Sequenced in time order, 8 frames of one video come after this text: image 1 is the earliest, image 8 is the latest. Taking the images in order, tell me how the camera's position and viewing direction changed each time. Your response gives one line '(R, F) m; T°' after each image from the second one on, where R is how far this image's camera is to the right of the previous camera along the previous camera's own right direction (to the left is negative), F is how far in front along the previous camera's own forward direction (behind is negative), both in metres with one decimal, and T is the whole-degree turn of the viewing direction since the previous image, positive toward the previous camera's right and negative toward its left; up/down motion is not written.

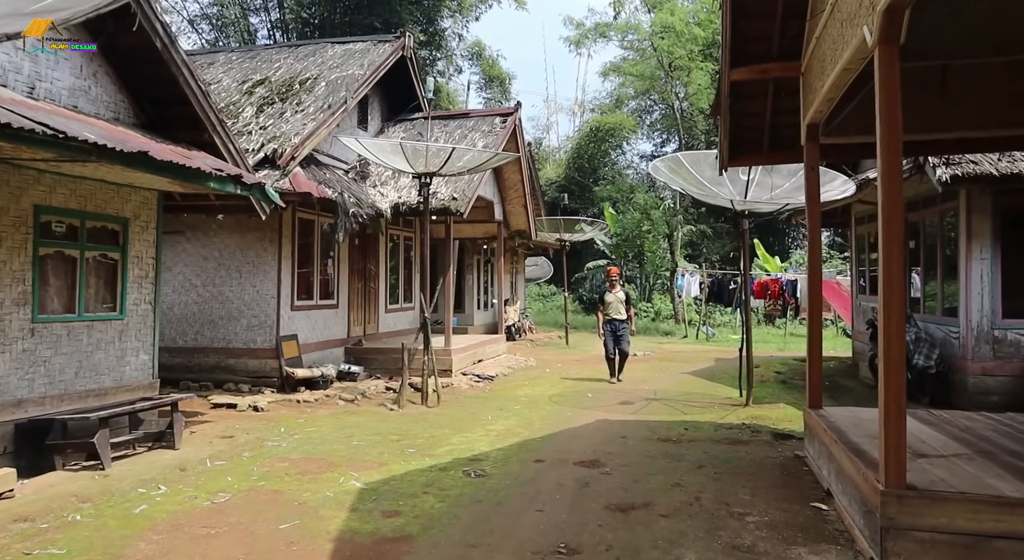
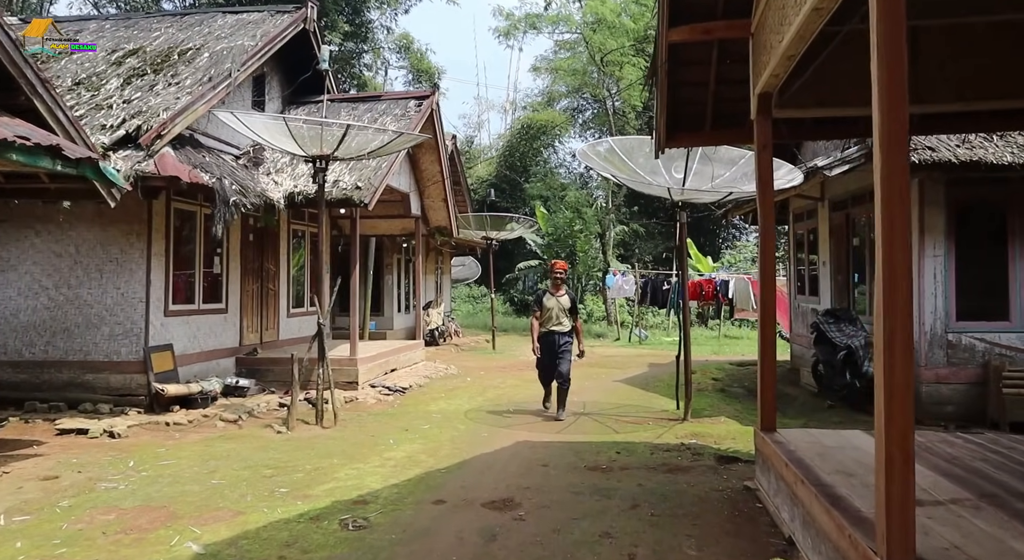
(+0.3, +1.1) m; +5°
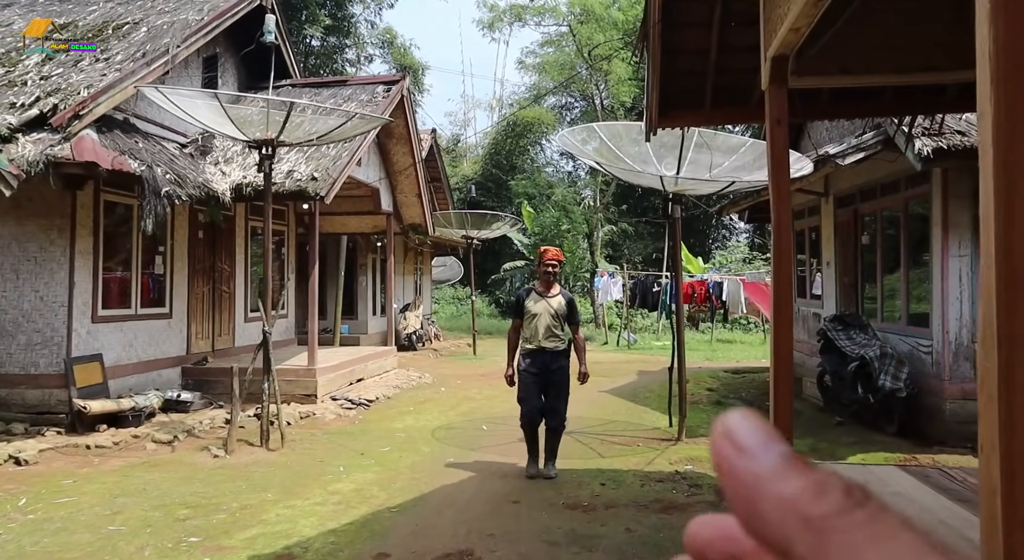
(+0.2, +1.0) m; +1°
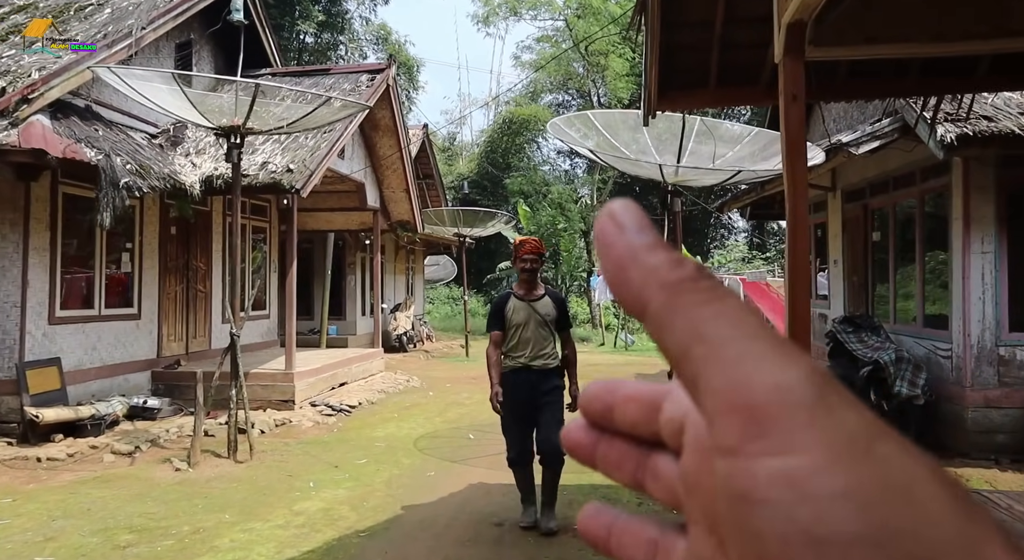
(+0.1, +0.5) m; 0°
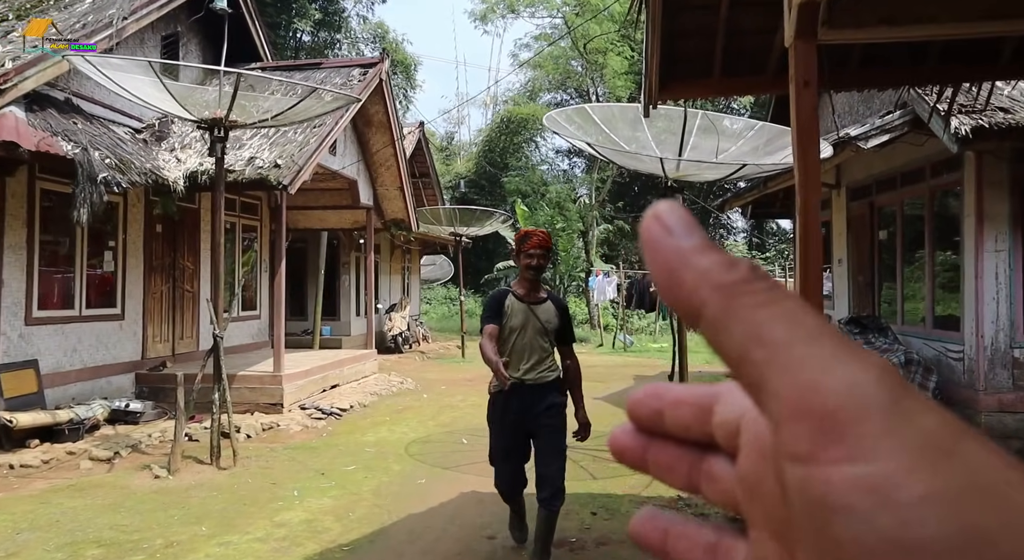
(0.0, +0.3) m; 0°
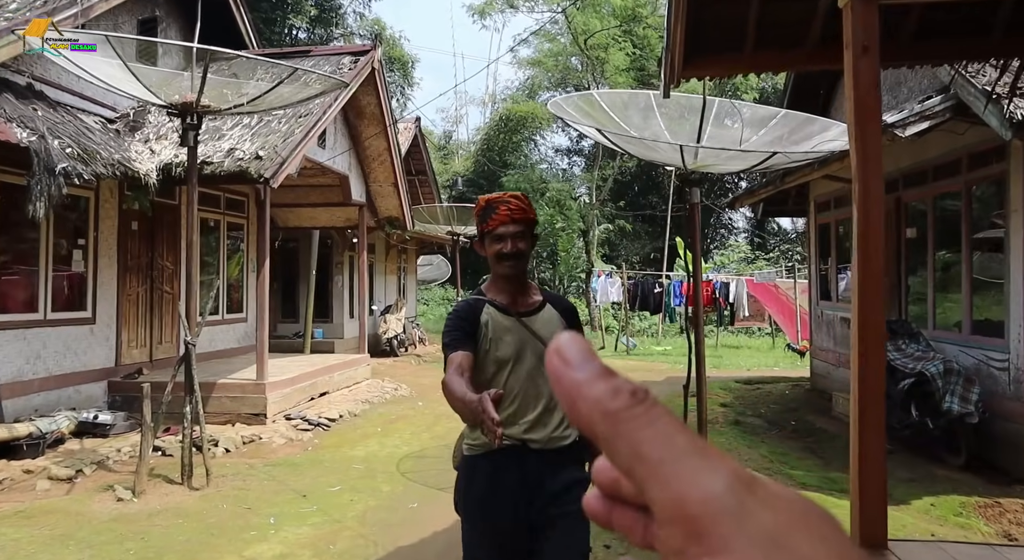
(0.0, +0.6) m; 0°
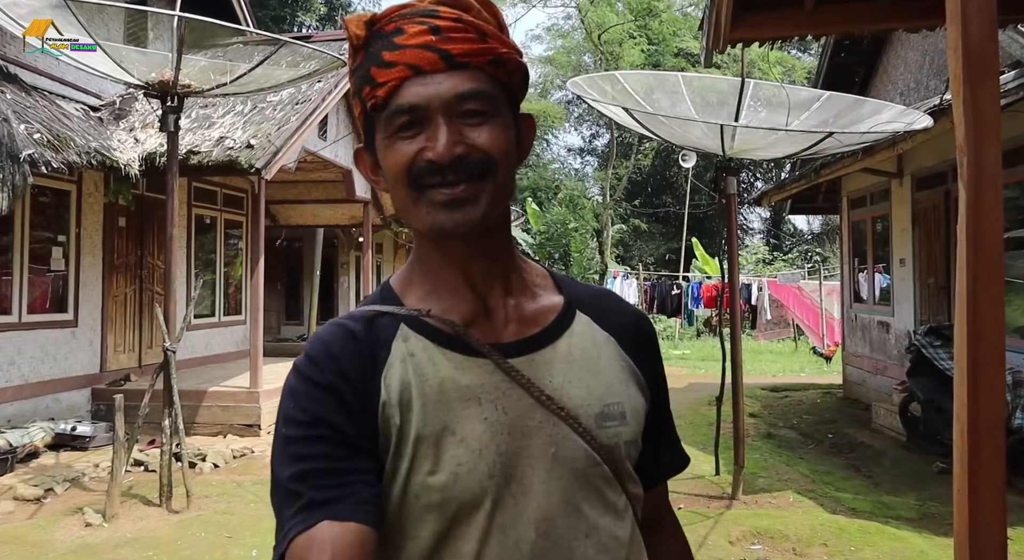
(0.0, +0.6) m; -1°
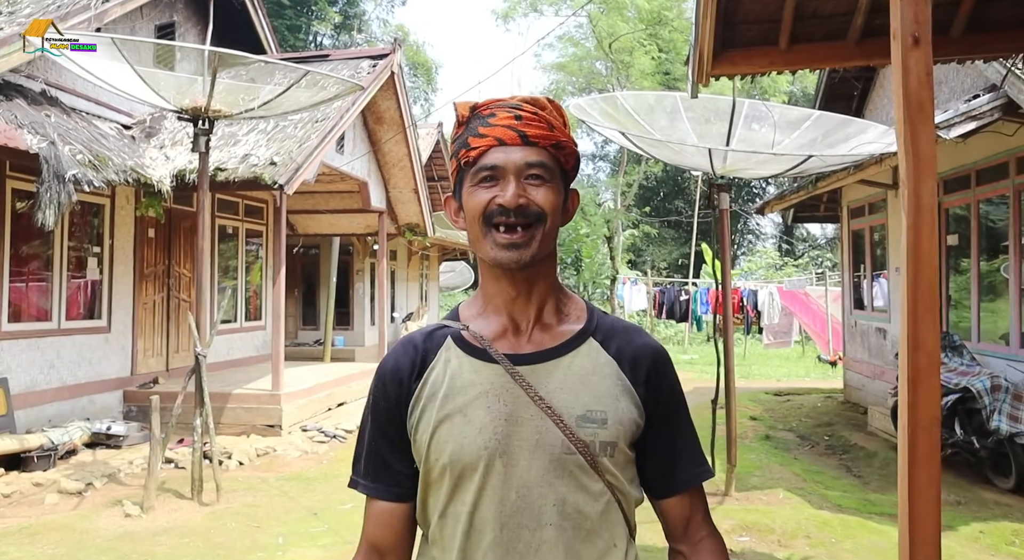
(+0.1, -0.4) m; -1°
